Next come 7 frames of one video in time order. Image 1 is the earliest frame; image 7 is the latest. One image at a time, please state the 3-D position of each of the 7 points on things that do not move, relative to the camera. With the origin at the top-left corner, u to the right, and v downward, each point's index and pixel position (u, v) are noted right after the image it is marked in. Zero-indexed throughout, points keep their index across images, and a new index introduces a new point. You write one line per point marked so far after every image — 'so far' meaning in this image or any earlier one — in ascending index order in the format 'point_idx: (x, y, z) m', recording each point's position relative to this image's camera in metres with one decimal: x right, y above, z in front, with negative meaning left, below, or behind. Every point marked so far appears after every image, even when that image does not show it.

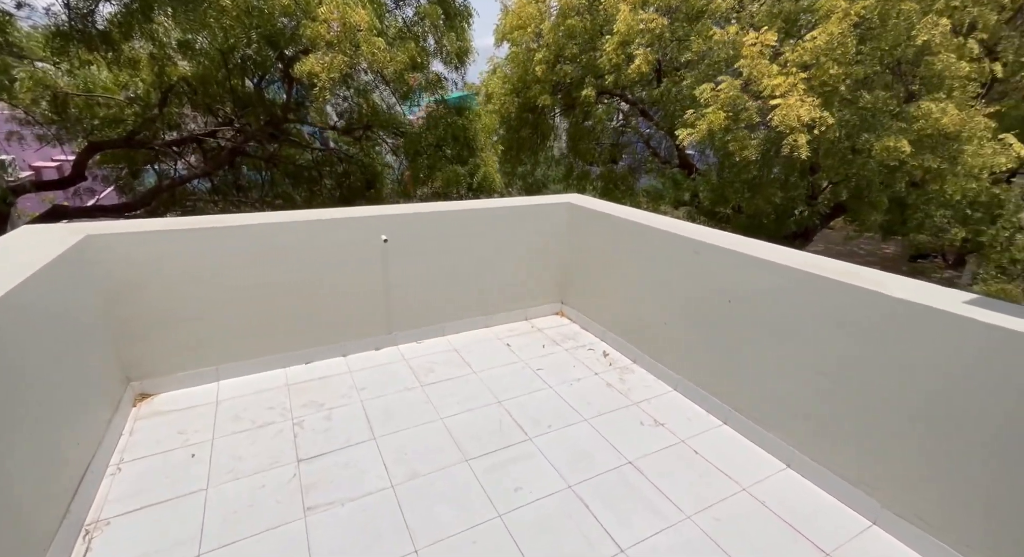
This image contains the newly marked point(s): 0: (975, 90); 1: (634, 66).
0: (+4.8, +1.9, +5.2) m
1: (+1.7, +2.9, +6.7) m
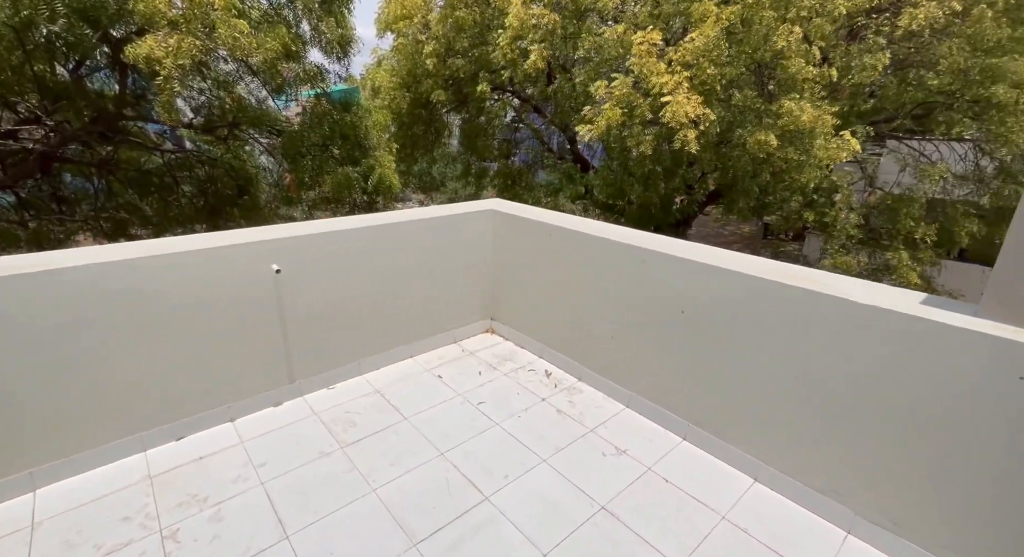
0: (+3.6, +2.1, +5.8) m
1: (+0.3, +2.9, +6.6) m
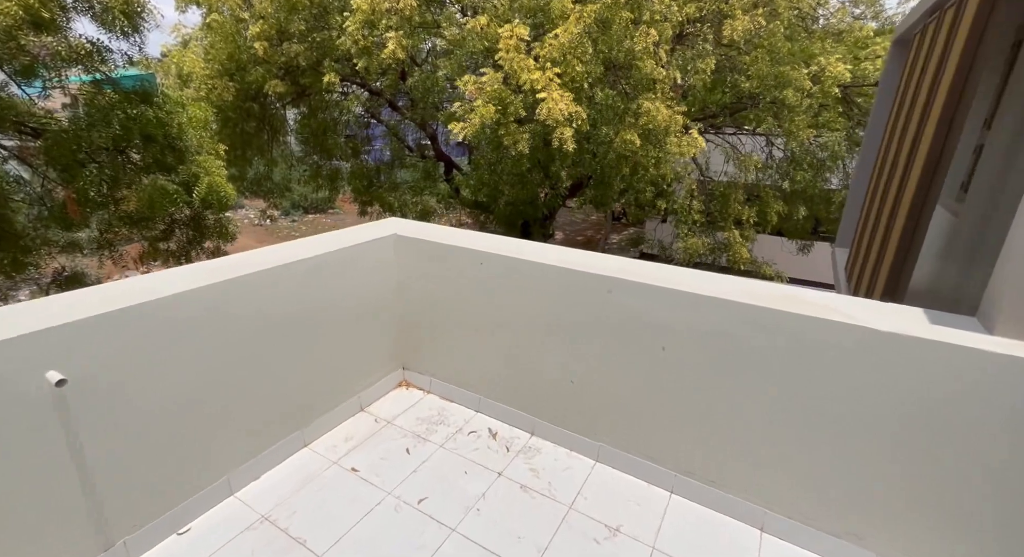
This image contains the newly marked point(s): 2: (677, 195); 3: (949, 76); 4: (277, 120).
0: (+2.0, +2.2, +6.1) m
1: (-1.5, +2.7, +5.8) m
2: (+2.2, +1.2, +6.8) m
3: (+2.4, +1.1, +2.6) m
4: (-3.6, +2.4, +7.4) m
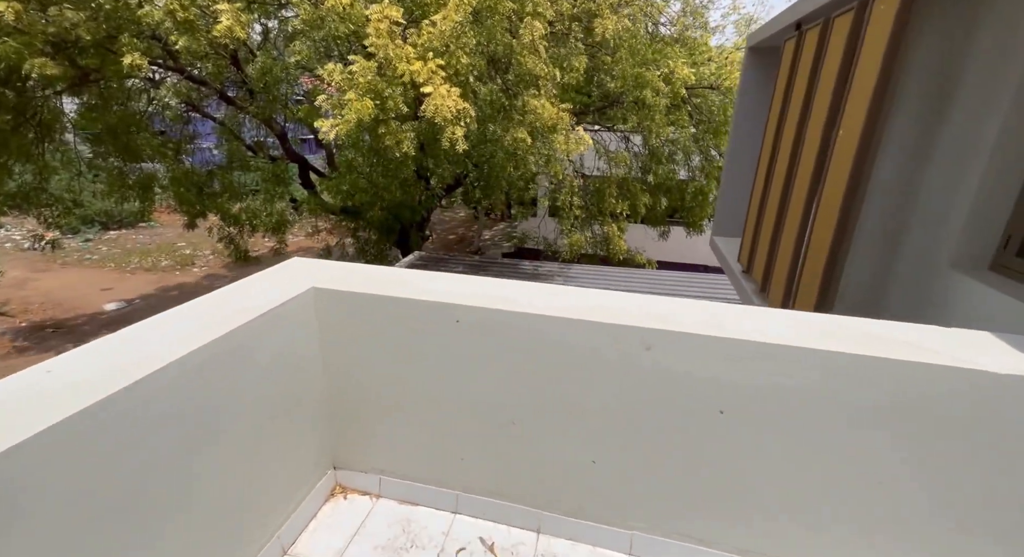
0: (+0.5, +2.2, +5.9) m
1: (-2.7, +2.4, +4.6) m
2: (+0.6, +1.2, +6.7) m
3: (+2.0, +1.1, +2.7) m
4: (-5.2, +1.9, +5.6) m
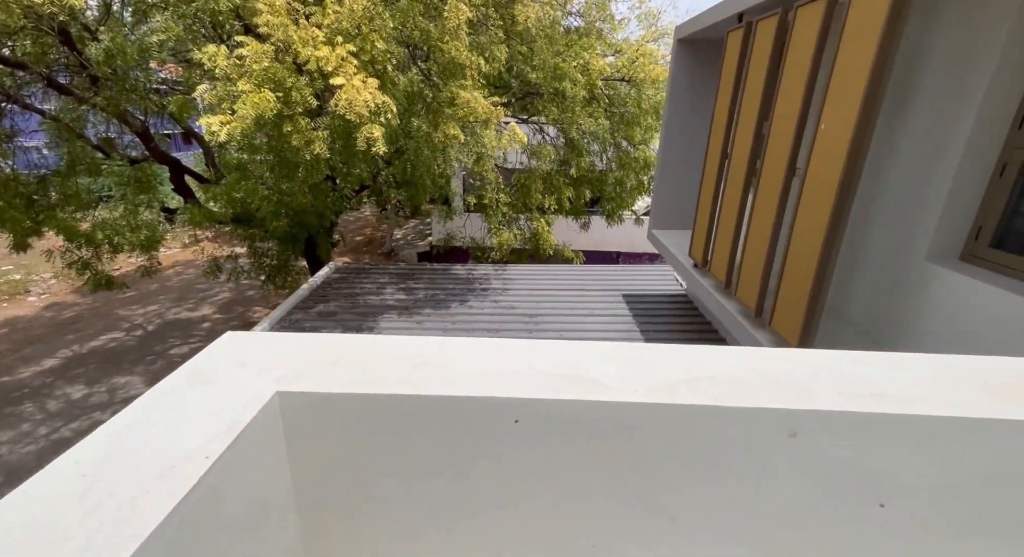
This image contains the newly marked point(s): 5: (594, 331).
0: (-0.4, +2.2, +5.4) m
1: (-3.3, +2.0, +3.4) m
2: (-0.4, +1.1, +6.2) m
3: (+1.8, +1.1, +2.7) m
4: (-5.8, +1.3, +3.9) m
5: (+0.8, -0.5, +4.8) m
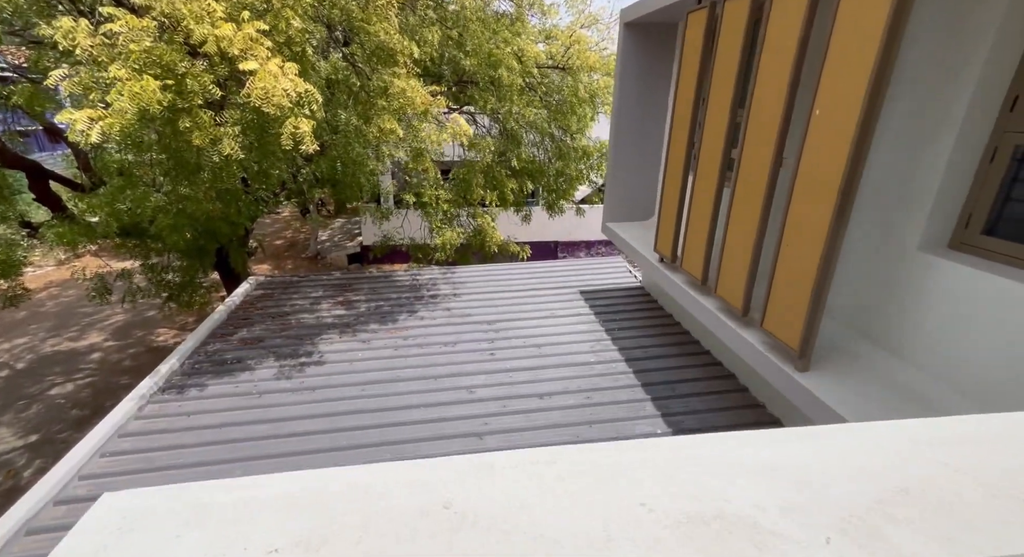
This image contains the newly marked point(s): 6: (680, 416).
0: (-1.0, +2.1, +4.8) m
1: (-3.5, +1.7, +2.4) m
2: (-1.1, +1.1, +5.7) m
3: (+1.6, +1.1, +2.5) m
4: (-6.1, +0.9, +2.5) m
5: (+0.4, -0.5, +4.5) m
6: (+1.2, -1.0, +3.6) m
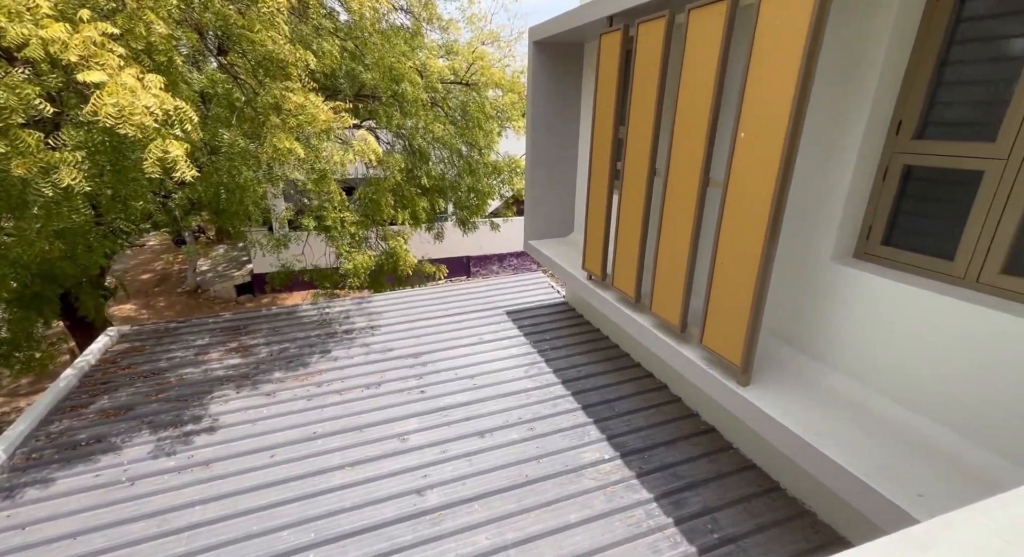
0: (-1.8, +1.8, +4.3) m
1: (-3.8, +1.3, +1.5) m
2: (-2.0, +0.8, +5.1) m
3: (+1.3, +1.0, +2.5) m
4: (-6.3, +0.3, +1.1) m
5: (-0.2, -0.7, +4.2) m
6: (+0.8, -1.1, +3.5) m
